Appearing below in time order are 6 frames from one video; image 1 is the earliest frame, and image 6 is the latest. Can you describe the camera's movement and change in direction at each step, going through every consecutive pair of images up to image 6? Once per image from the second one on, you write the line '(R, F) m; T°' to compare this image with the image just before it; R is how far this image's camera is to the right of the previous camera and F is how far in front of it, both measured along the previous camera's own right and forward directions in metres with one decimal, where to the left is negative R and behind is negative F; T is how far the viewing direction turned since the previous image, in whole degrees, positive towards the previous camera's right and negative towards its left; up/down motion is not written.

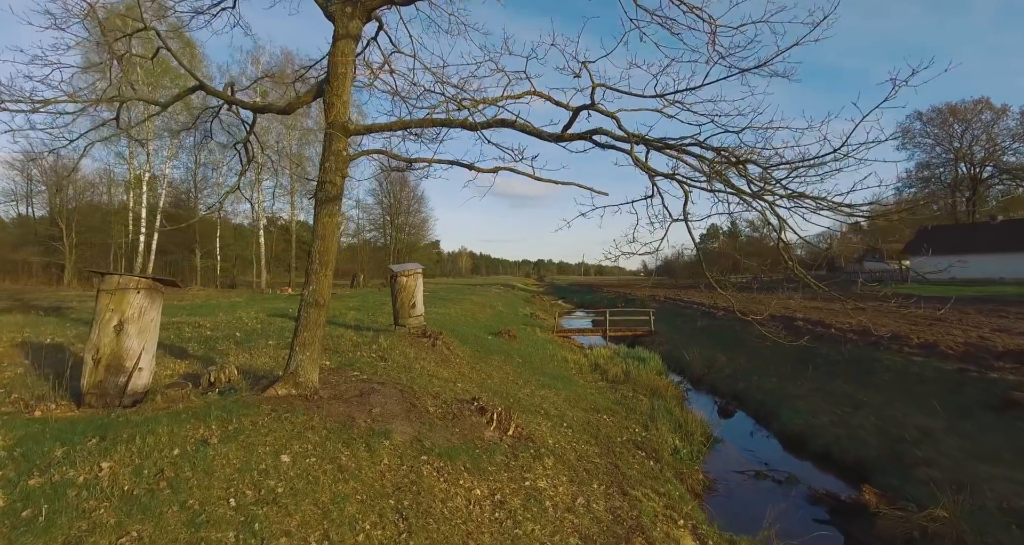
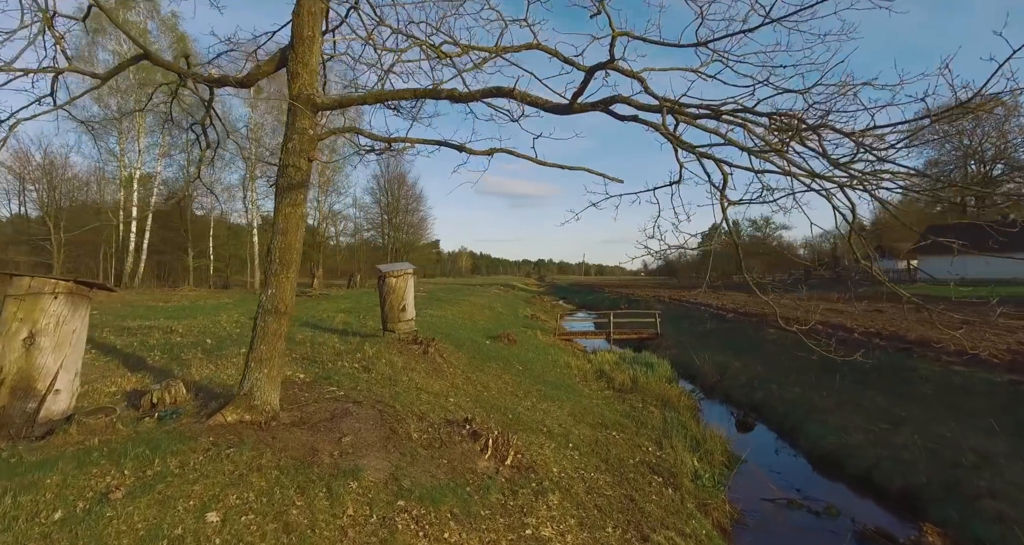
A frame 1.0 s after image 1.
(0.0, +1.0) m; 0°
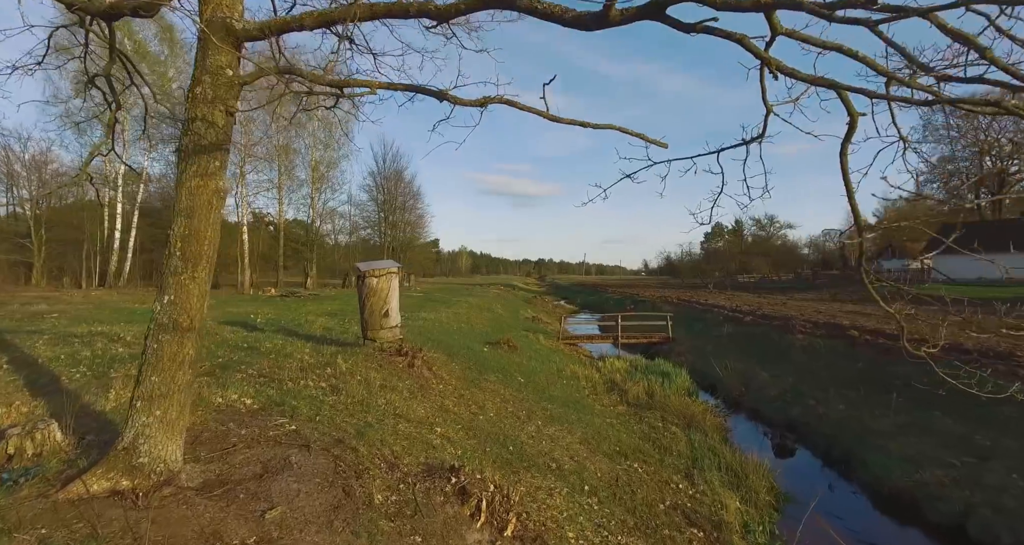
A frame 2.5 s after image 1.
(0.0, +1.6) m; 0°
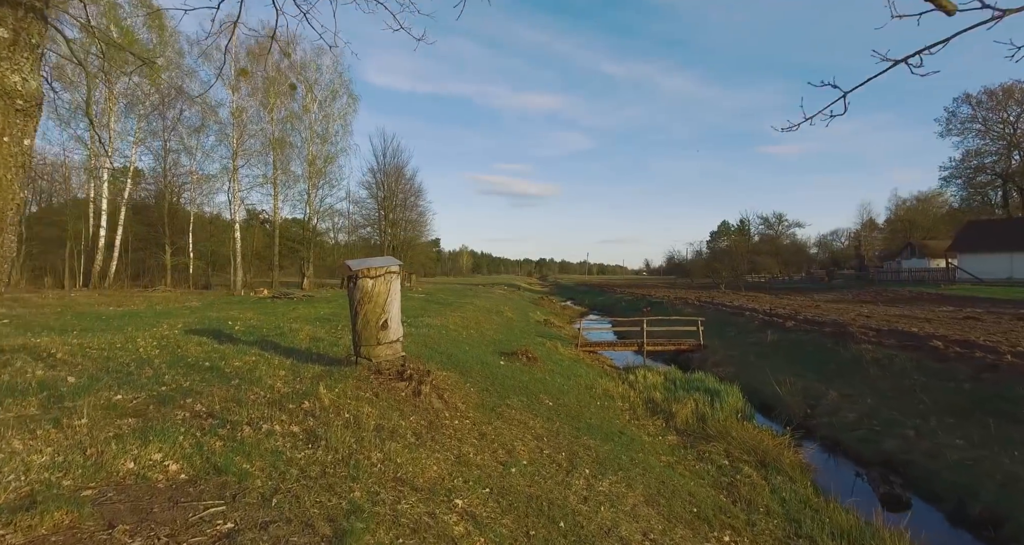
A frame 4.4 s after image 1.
(-0.5, +2.2) m; 0°
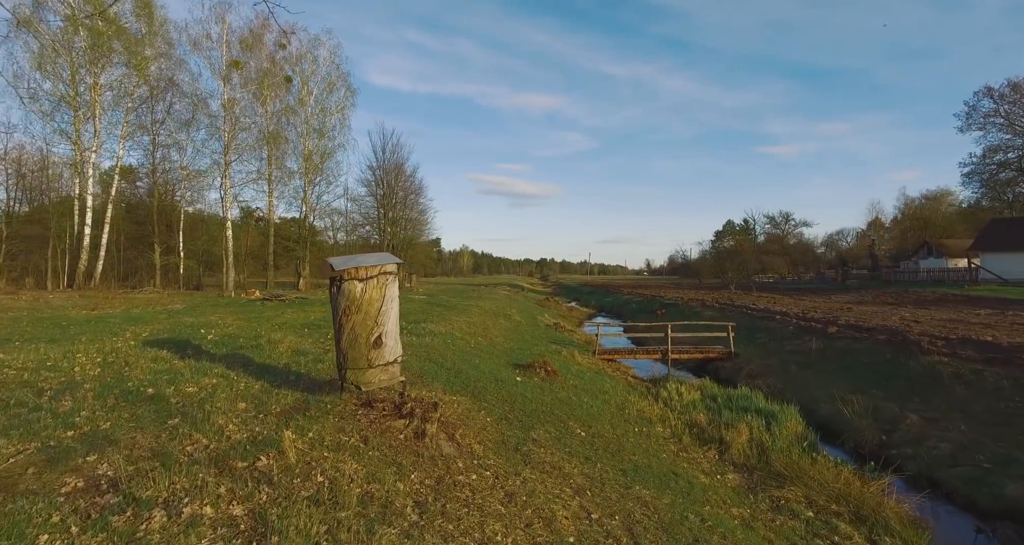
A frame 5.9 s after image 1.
(-0.4, +1.8) m; 0°
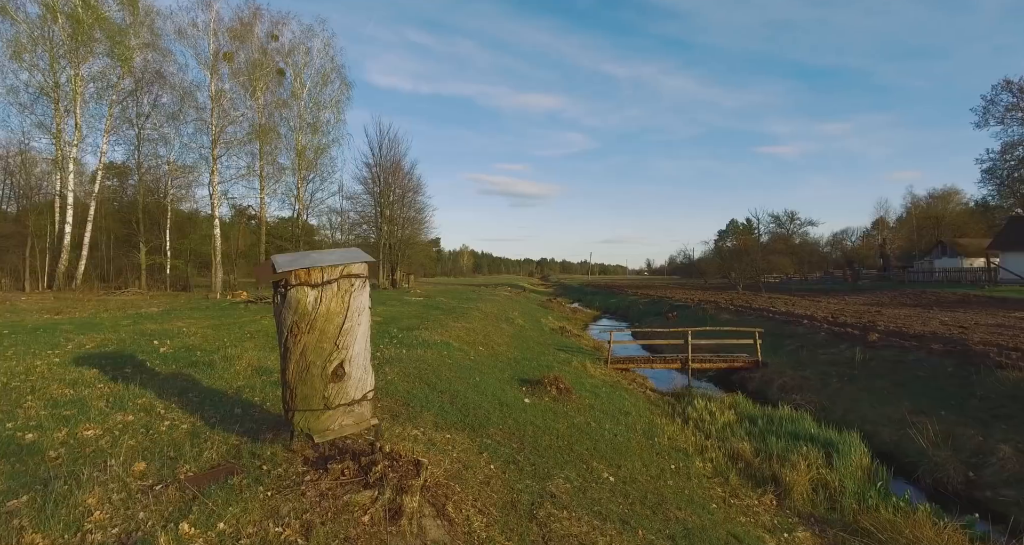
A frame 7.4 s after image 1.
(-0.1, +1.7) m; 0°
